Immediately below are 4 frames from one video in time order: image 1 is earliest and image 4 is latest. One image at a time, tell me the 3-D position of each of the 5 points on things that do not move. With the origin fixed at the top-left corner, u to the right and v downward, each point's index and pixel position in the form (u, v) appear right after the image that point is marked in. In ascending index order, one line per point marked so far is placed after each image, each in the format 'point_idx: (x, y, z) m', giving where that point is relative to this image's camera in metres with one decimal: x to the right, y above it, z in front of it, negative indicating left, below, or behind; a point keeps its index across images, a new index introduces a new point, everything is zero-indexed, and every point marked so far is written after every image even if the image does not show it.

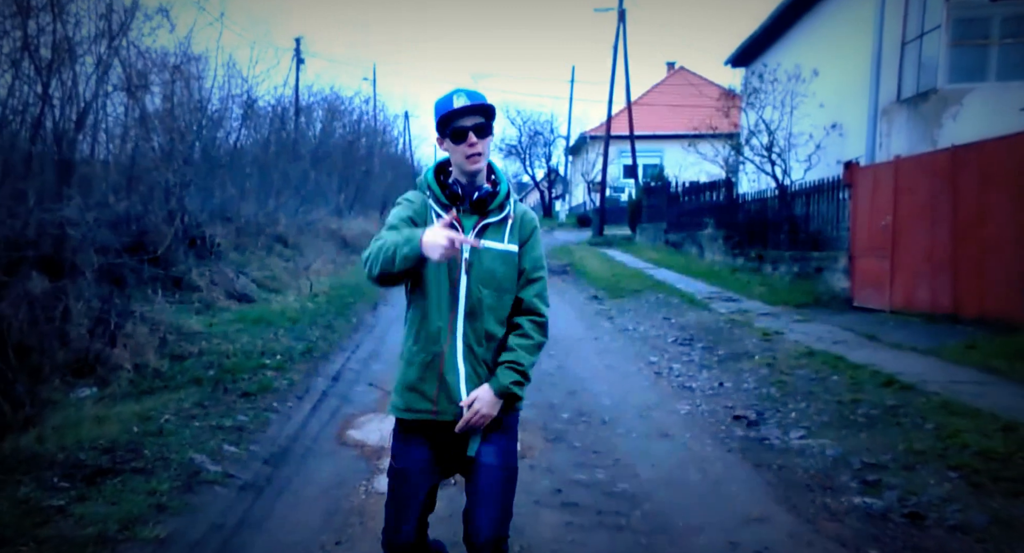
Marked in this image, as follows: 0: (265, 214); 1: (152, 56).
0: (-5.2, +1.3, +17.7) m
1: (-4.5, +2.8, +10.4) m
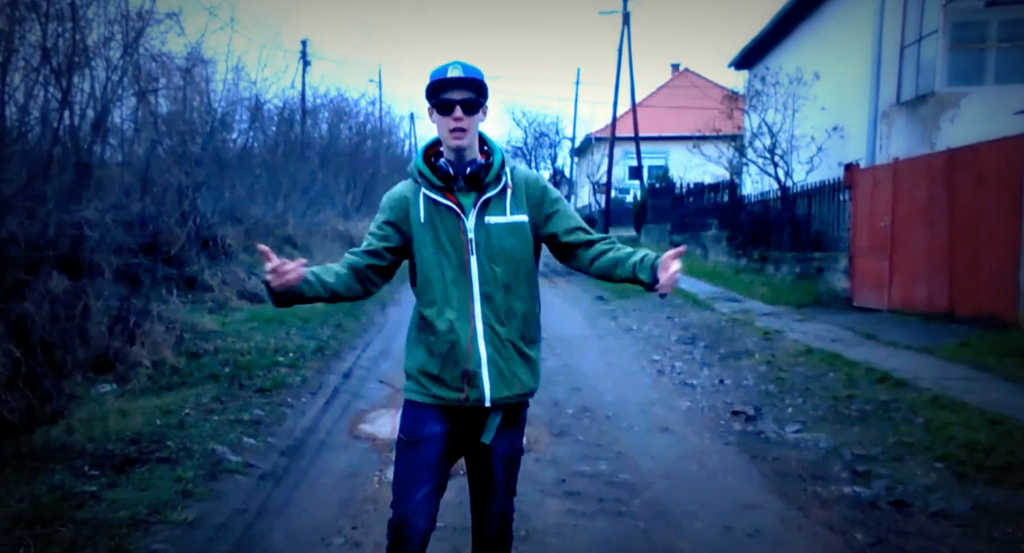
0: (-5.1, +1.3, +18.0) m
1: (-4.4, +2.8, +10.6) m
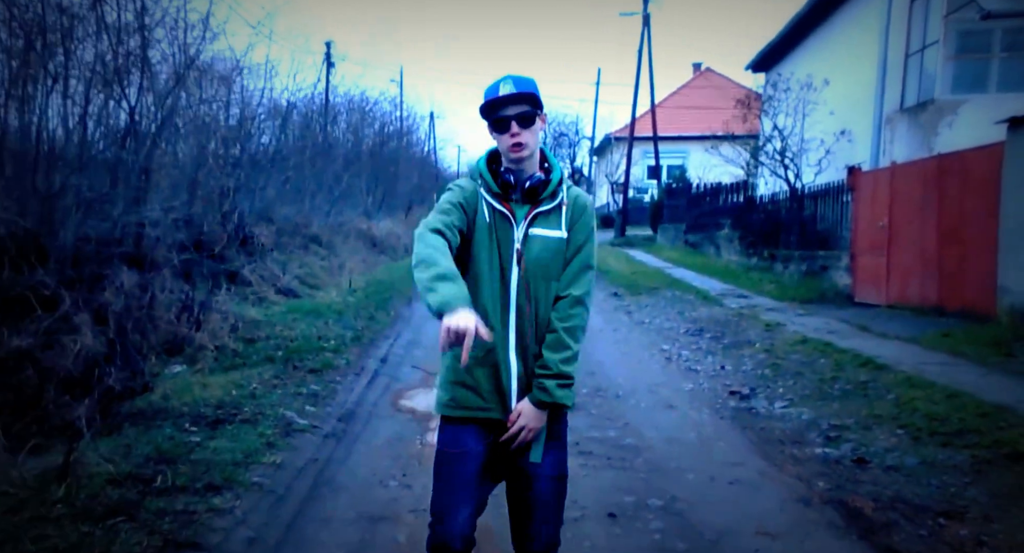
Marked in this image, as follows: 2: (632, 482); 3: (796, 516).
0: (-4.7, +1.4, +18.9) m
1: (-4.1, +2.8, +11.6) m
2: (+0.7, -1.2, +4.9) m
3: (+1.5, -1.2, +4.3) m
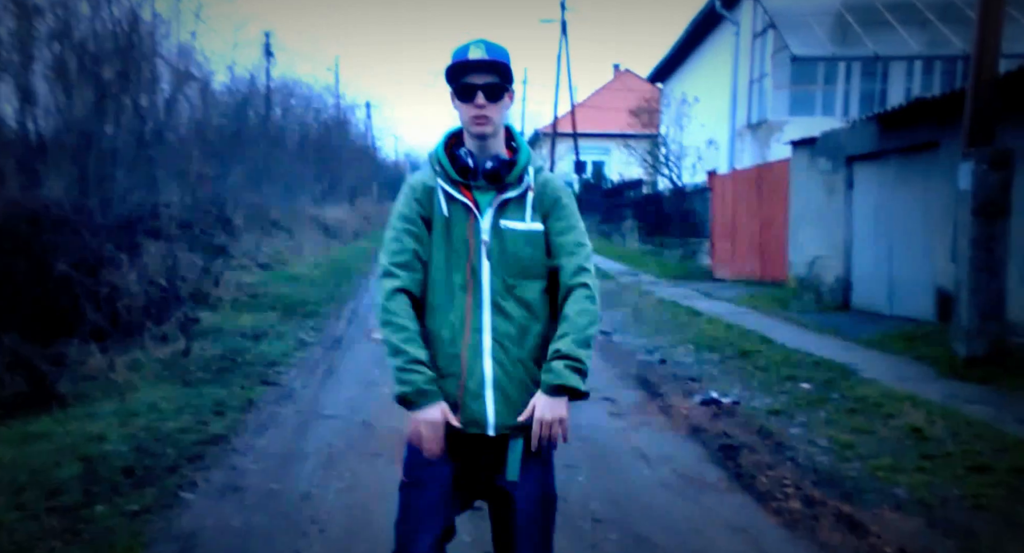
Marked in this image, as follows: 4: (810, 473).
0: (-6.4, +1.9, +21.5) m
1: (-5.2, +3.3, +14.2) m
2: (+0.1, -0.9, +8.0) m
3: (+0.9, -0.9, +7.5) m
4: (+1.7, -1.1, +4.9) m
